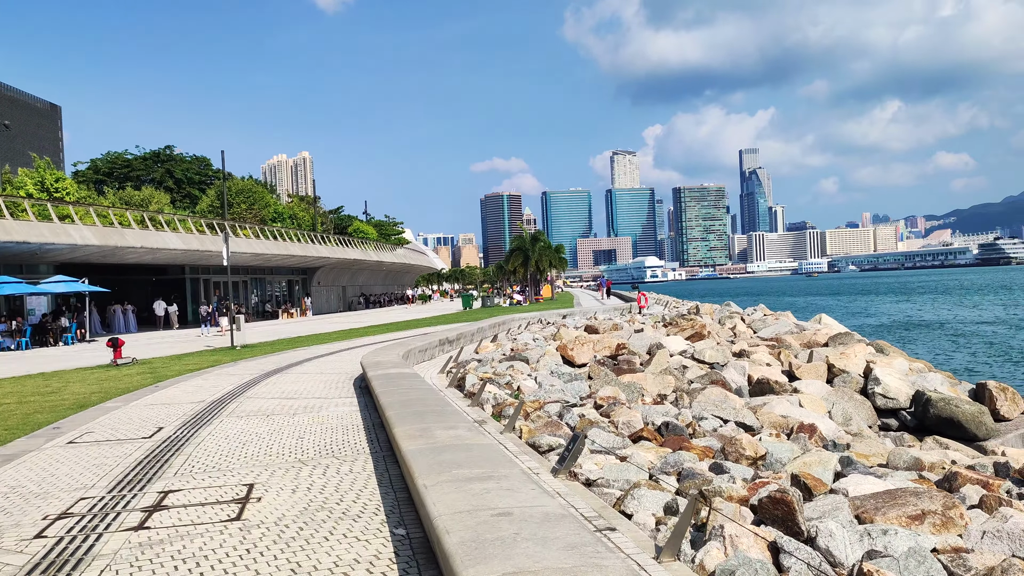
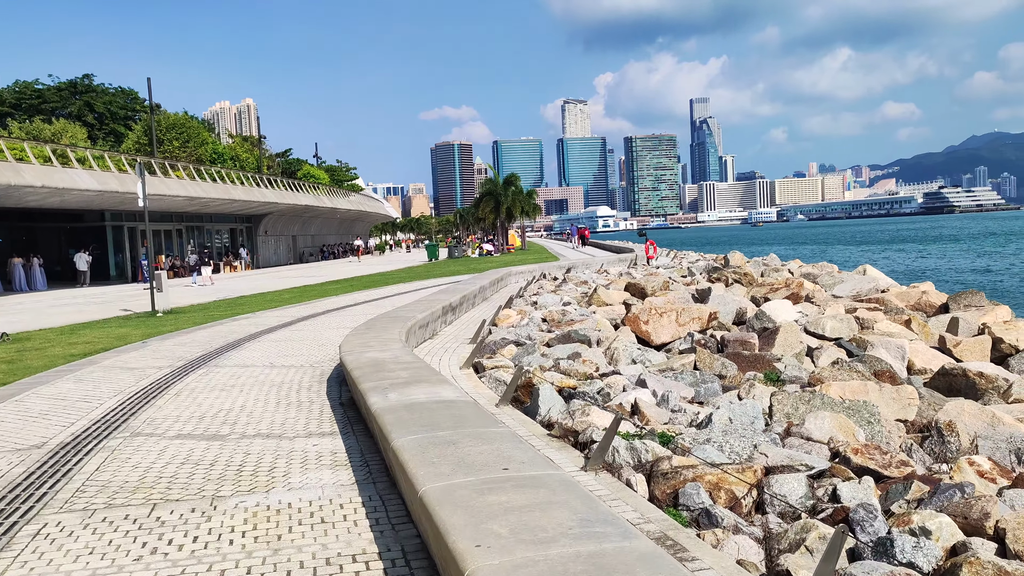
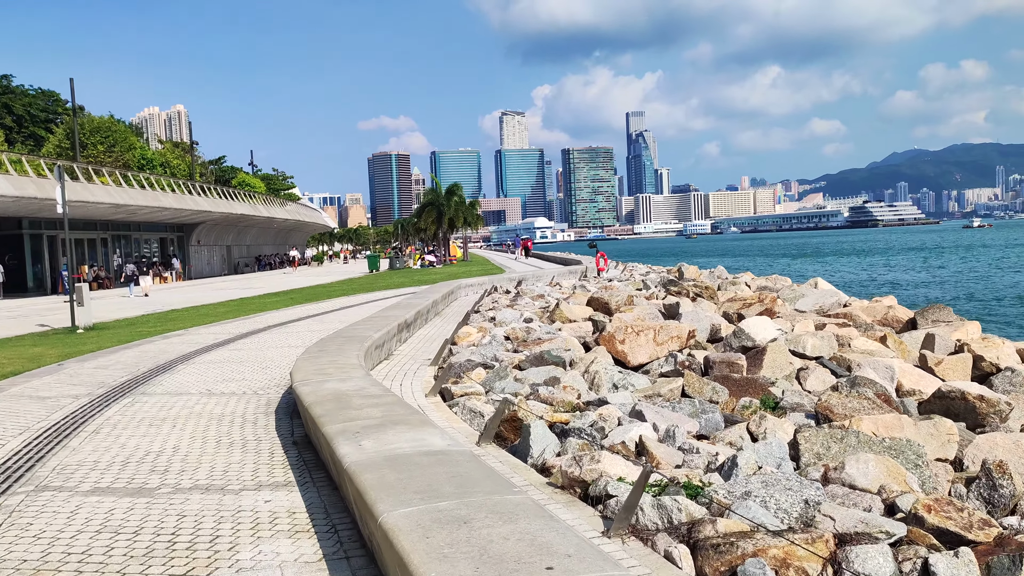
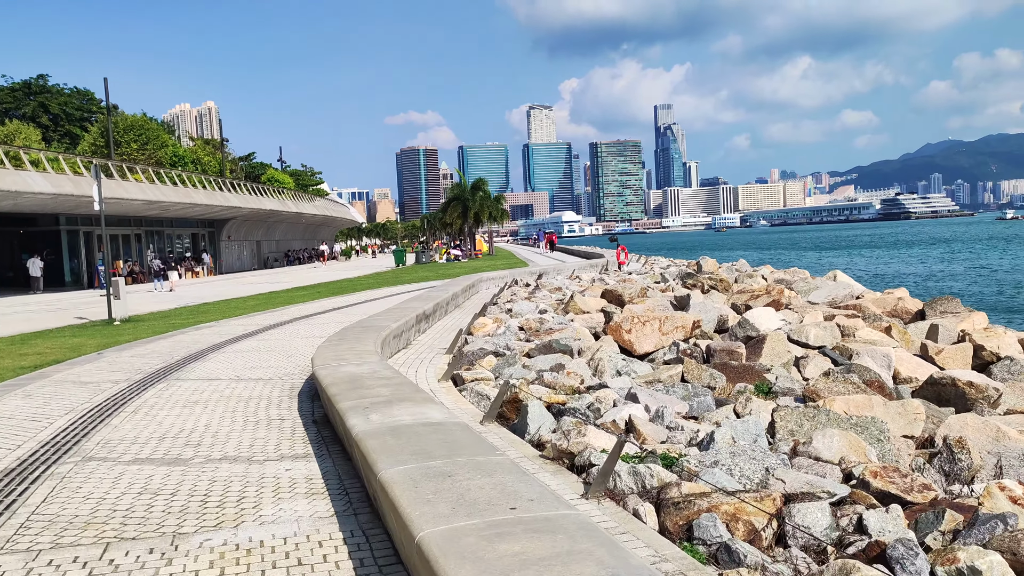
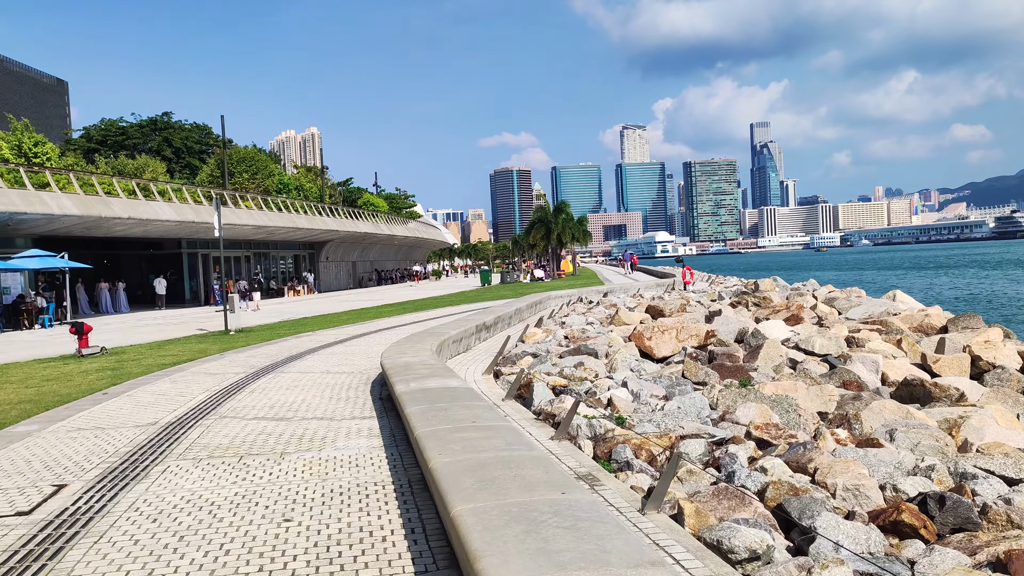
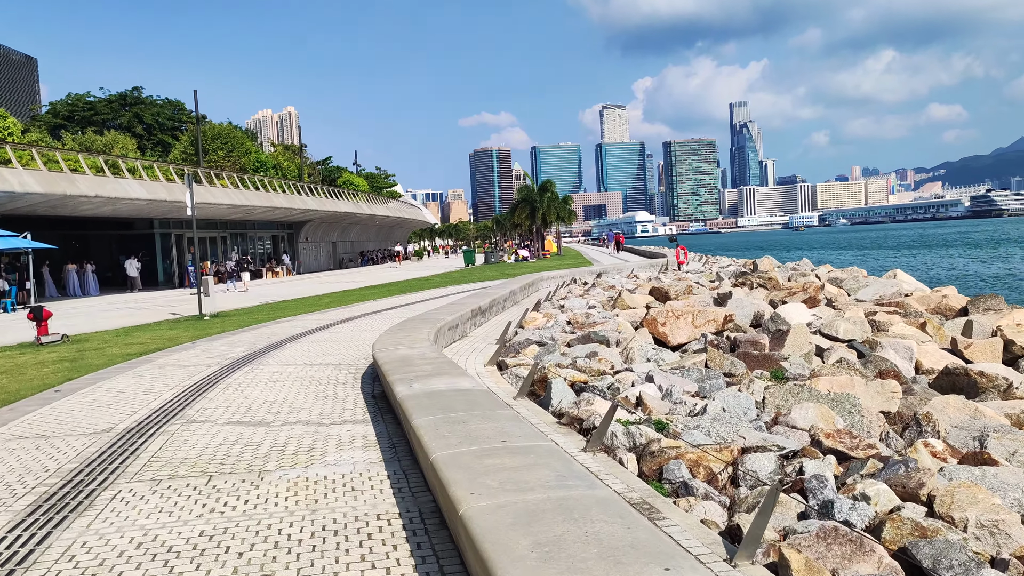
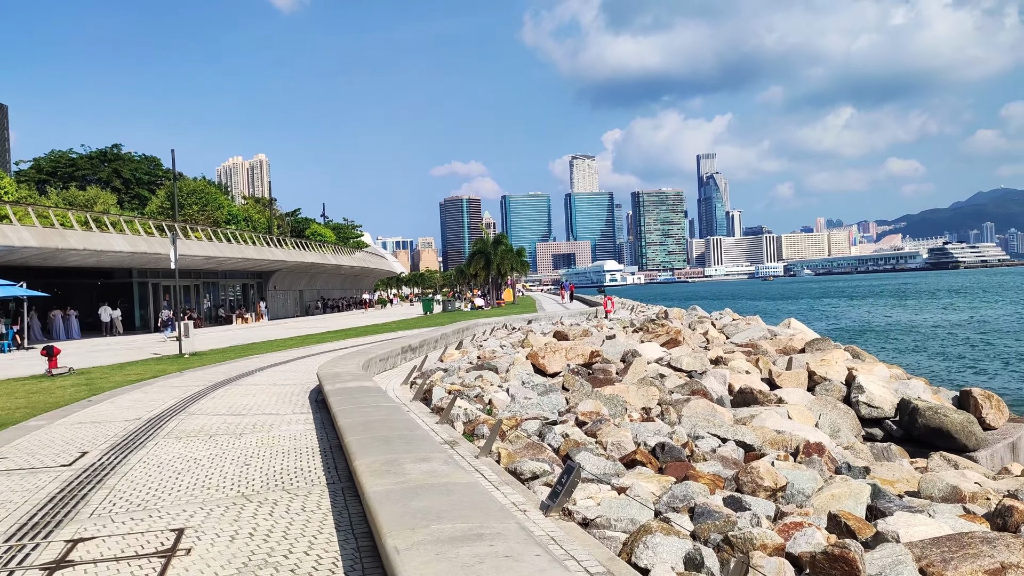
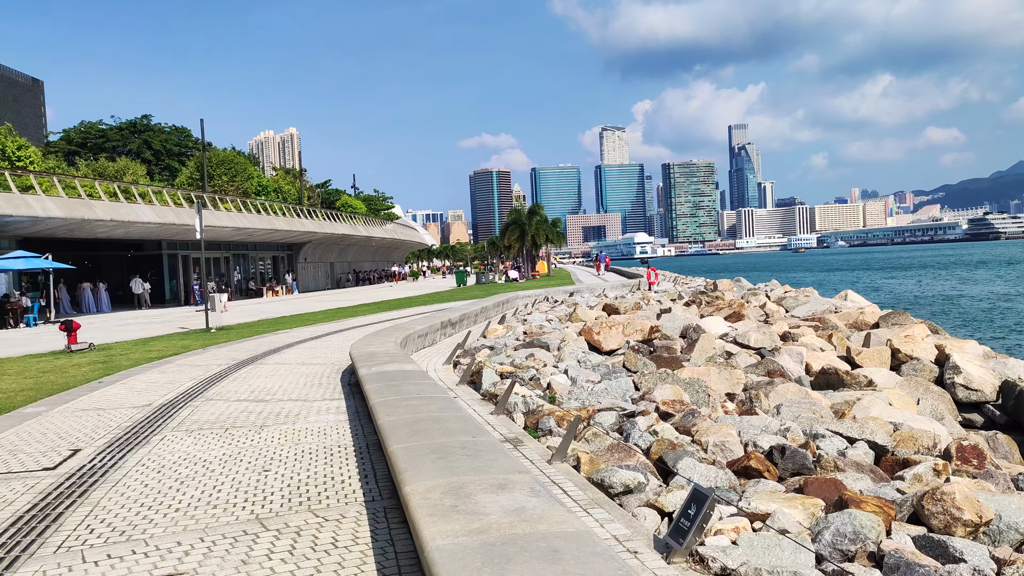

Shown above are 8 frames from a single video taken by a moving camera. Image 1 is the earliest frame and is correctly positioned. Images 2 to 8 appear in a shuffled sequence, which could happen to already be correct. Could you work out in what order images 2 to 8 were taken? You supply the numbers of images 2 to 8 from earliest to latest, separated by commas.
7, 8, 5, 6, 2, 4, 3
